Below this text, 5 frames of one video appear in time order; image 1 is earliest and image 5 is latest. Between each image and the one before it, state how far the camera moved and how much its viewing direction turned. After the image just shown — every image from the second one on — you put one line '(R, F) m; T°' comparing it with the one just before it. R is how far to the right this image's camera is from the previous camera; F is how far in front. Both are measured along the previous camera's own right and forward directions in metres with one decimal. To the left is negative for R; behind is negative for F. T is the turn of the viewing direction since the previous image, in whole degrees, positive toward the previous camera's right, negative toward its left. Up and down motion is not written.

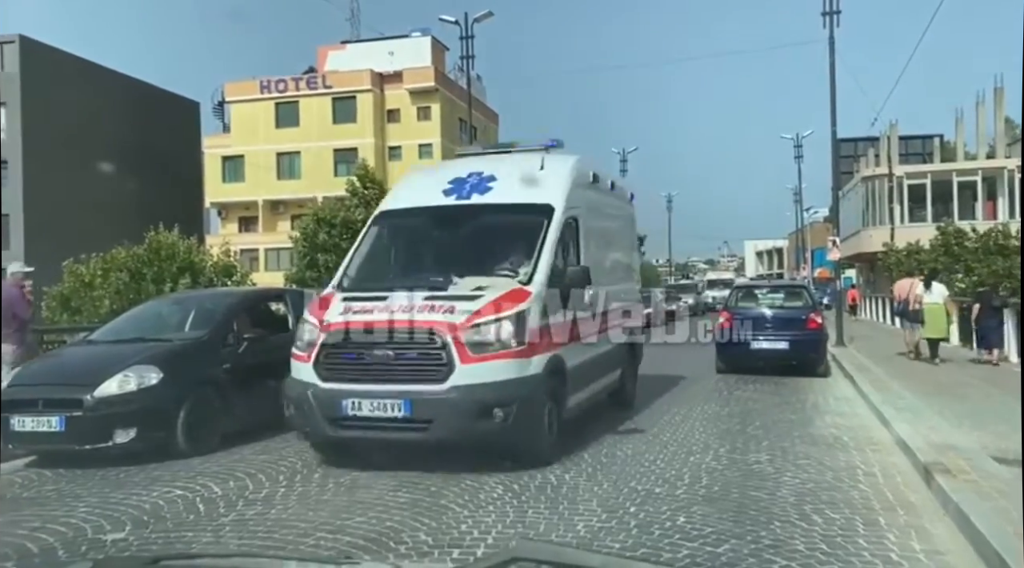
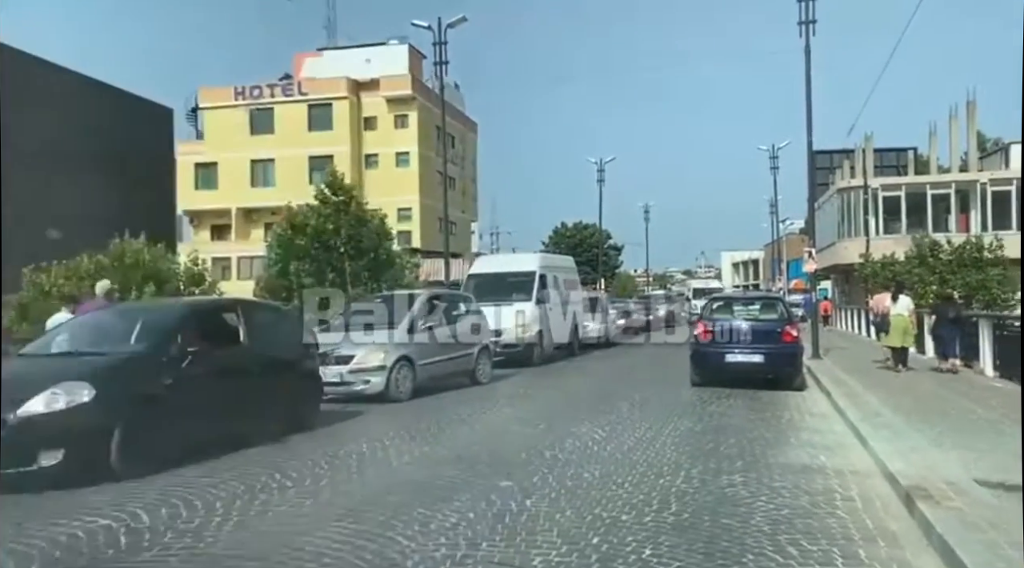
(+0.2, +0.4) m; +1°
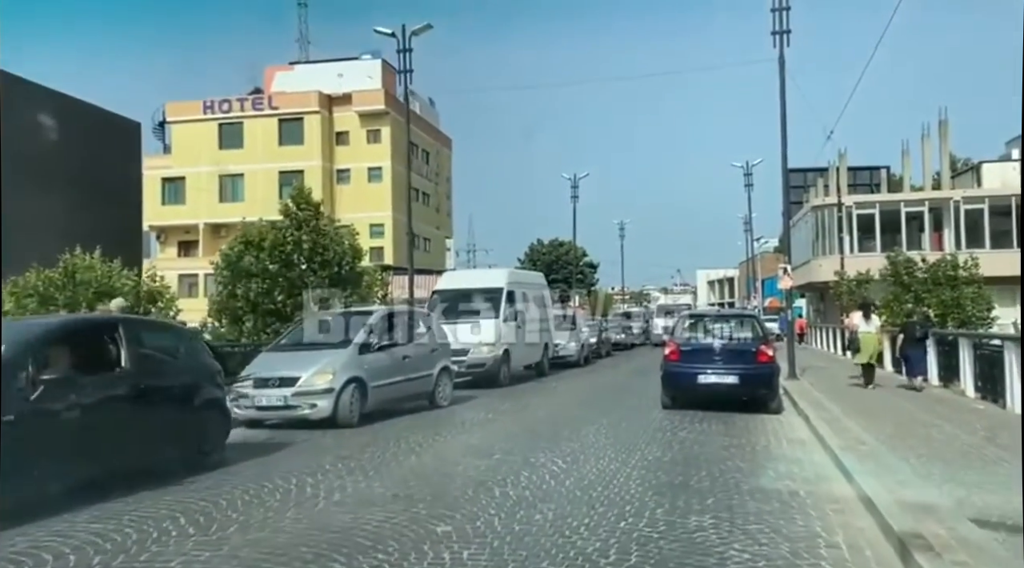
(+0.3, +0.9) m; +2°
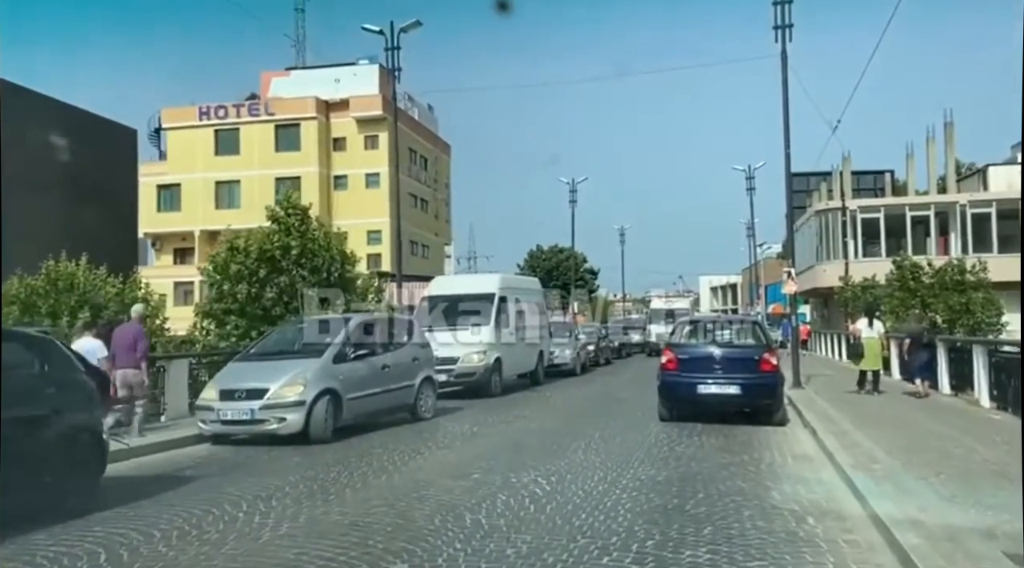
(+0.2, +0.8) m; 0°
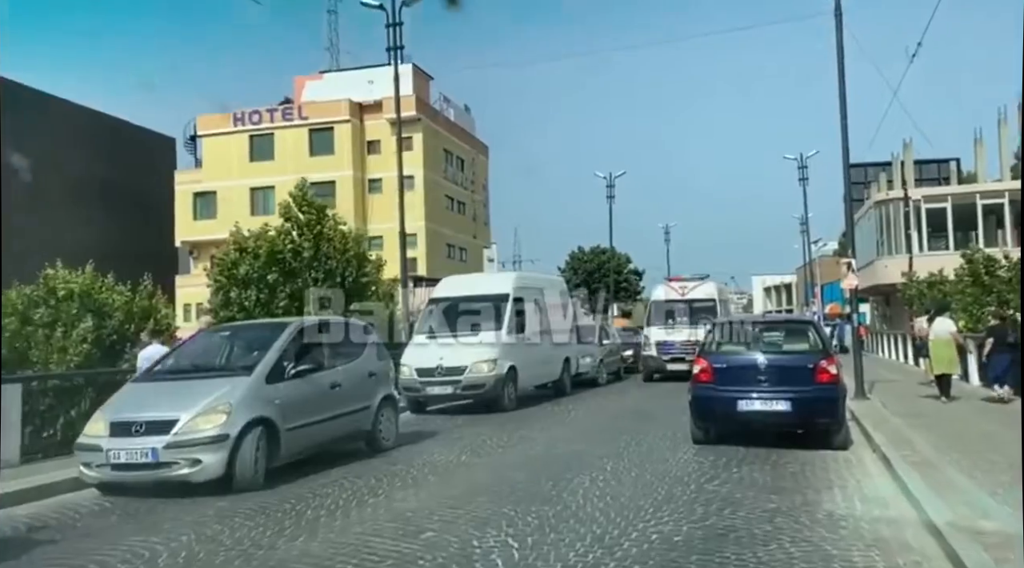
(+0.7, +2.3) m; -3°
